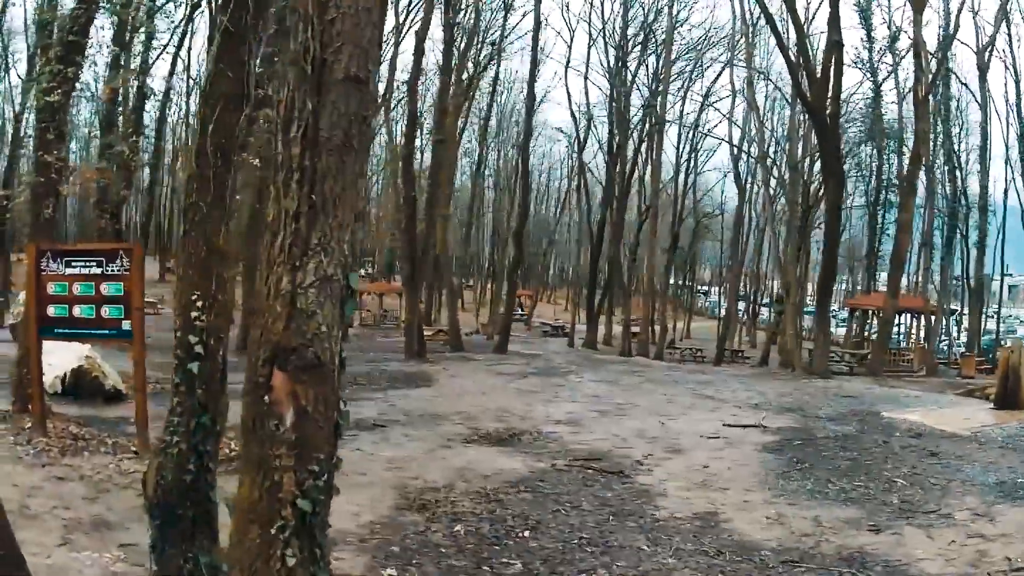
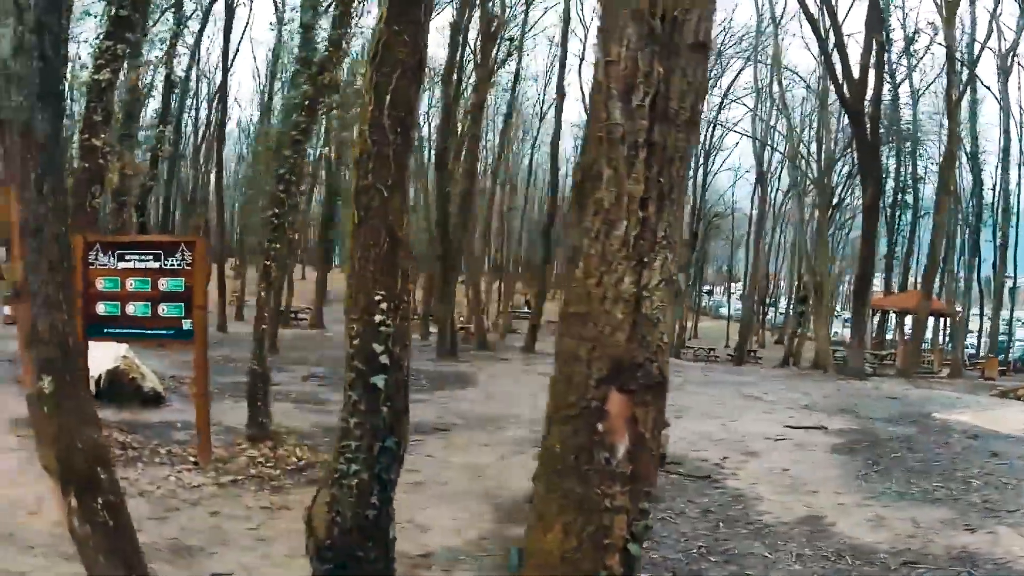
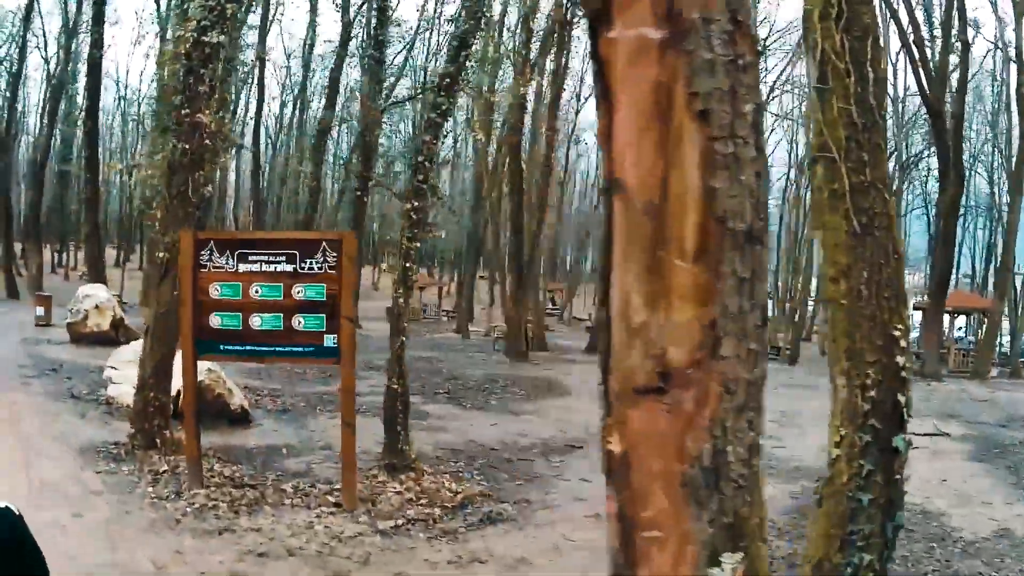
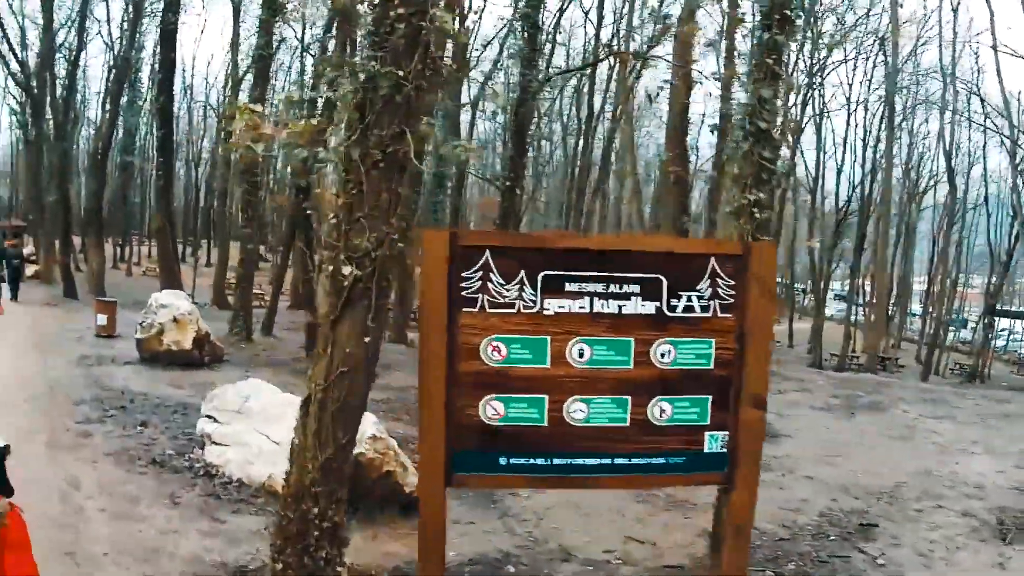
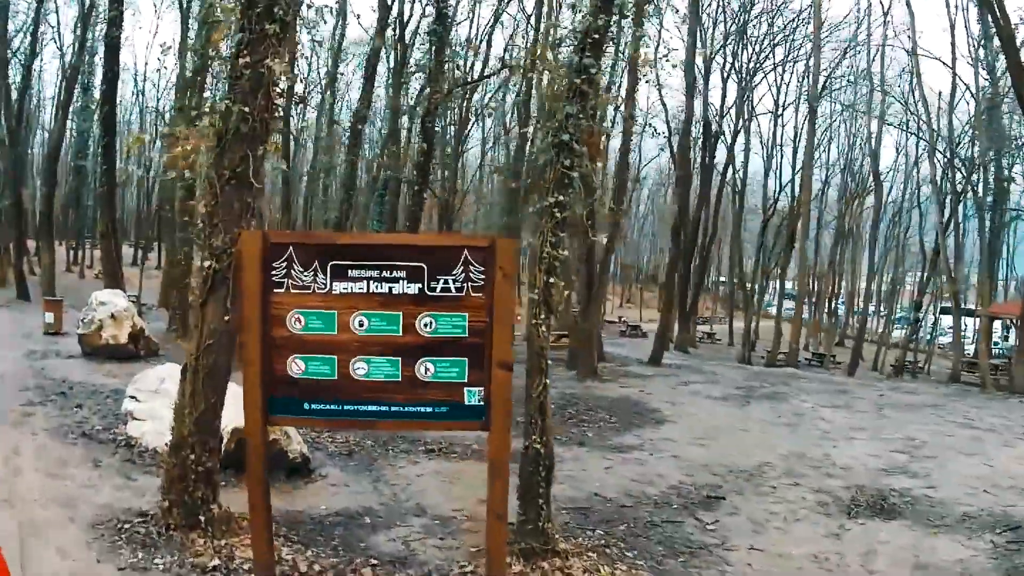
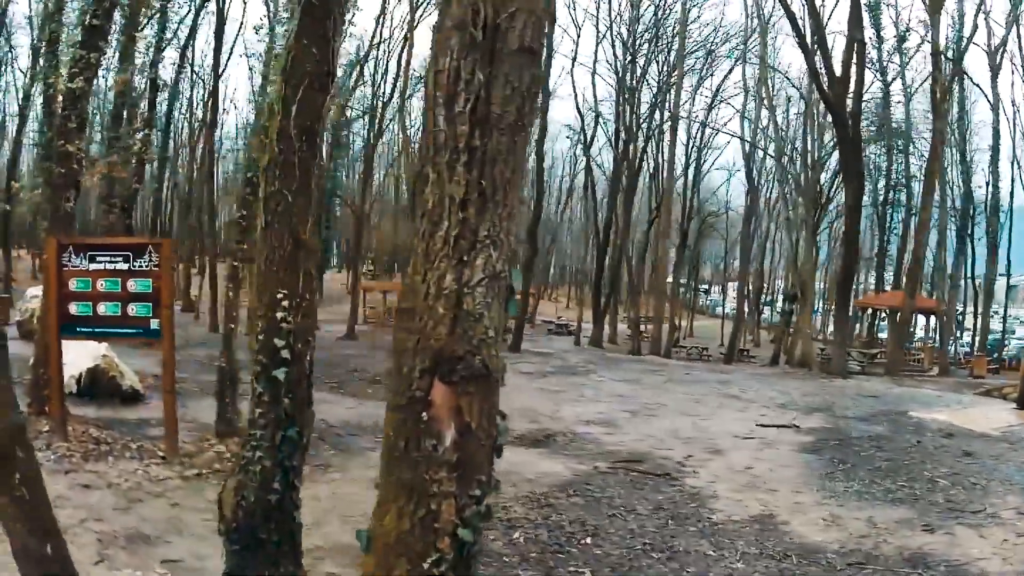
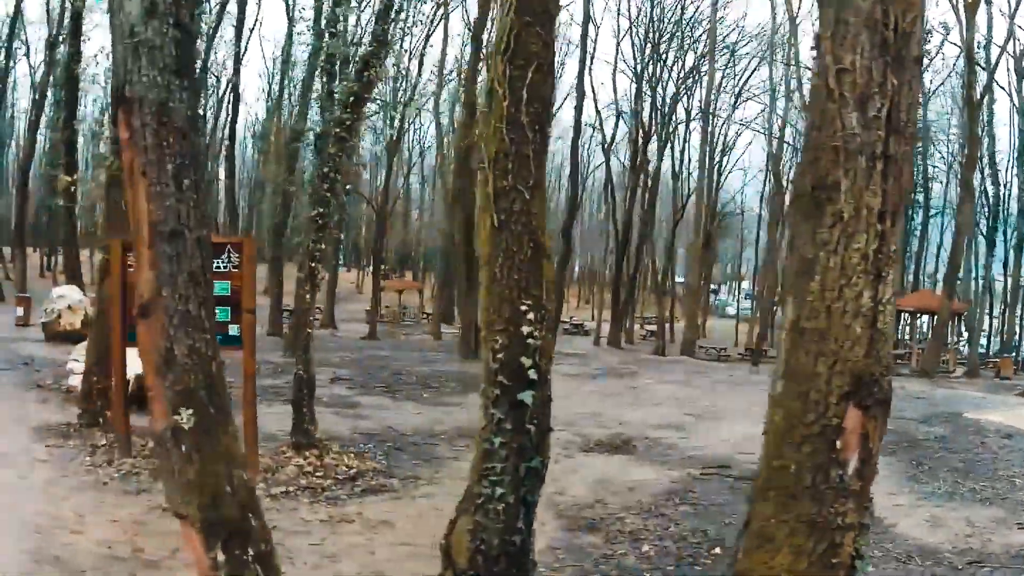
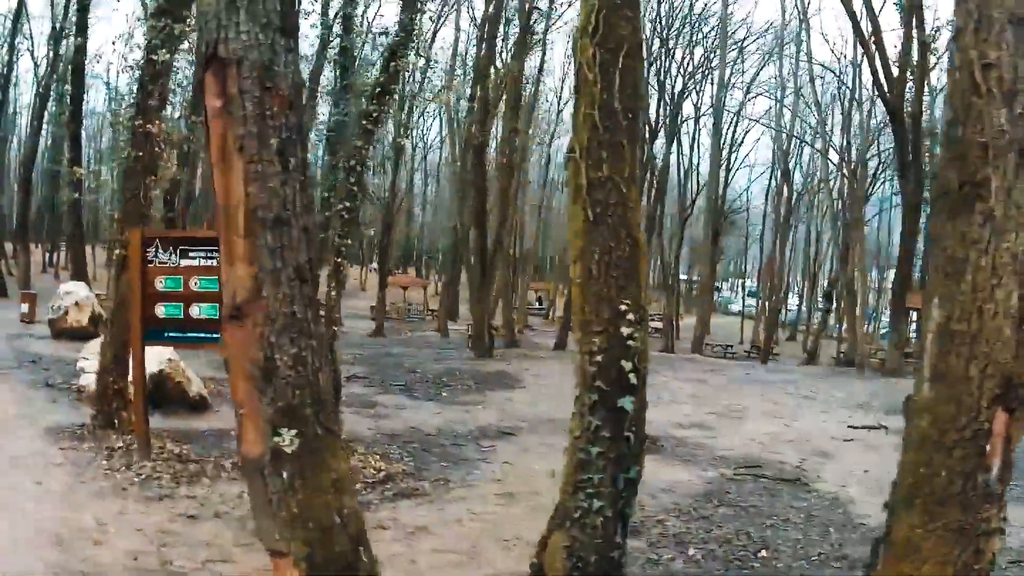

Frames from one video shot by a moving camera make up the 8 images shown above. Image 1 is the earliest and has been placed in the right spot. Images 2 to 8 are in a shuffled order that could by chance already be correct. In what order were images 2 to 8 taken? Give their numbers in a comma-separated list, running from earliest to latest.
6, 2, 7, 8, 3, 5, 4
